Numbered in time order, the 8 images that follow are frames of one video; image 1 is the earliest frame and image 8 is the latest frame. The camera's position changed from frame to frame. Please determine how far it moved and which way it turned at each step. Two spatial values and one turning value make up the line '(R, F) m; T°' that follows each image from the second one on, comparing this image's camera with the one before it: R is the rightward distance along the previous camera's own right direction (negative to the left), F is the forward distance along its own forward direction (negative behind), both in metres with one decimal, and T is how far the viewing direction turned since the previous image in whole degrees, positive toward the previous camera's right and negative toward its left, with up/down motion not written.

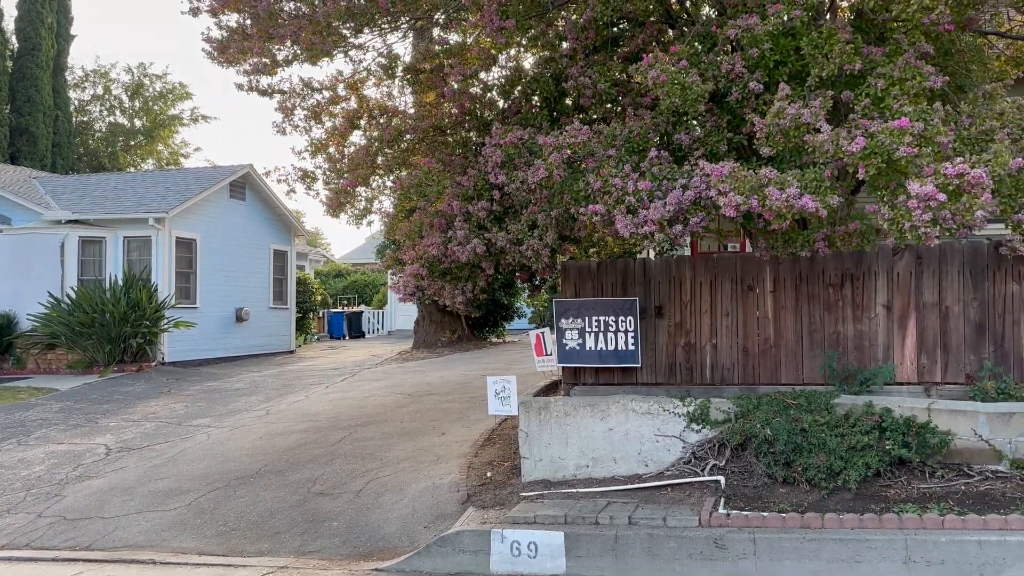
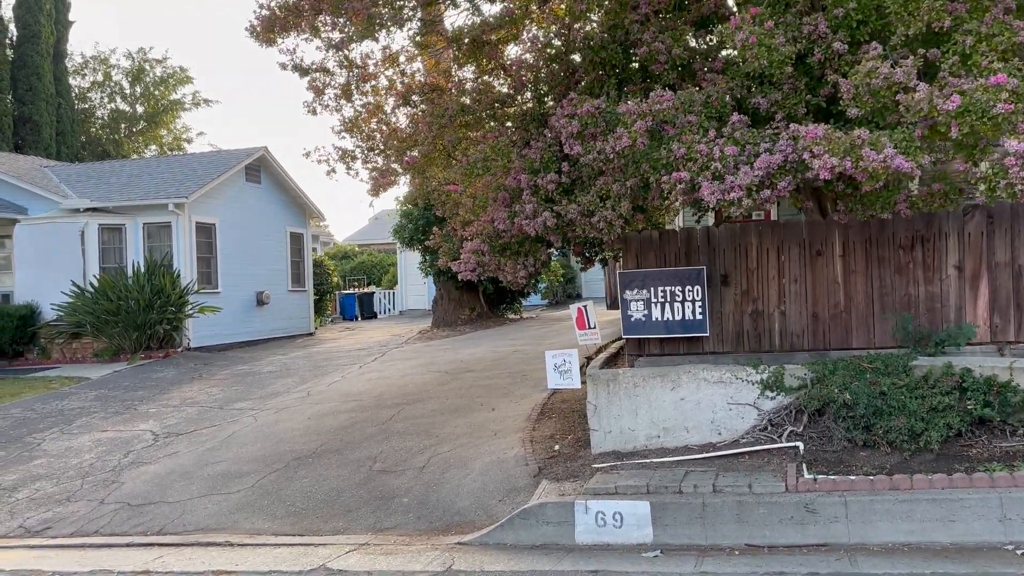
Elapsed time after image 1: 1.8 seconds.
(-0.6, 0.0) m; 0°
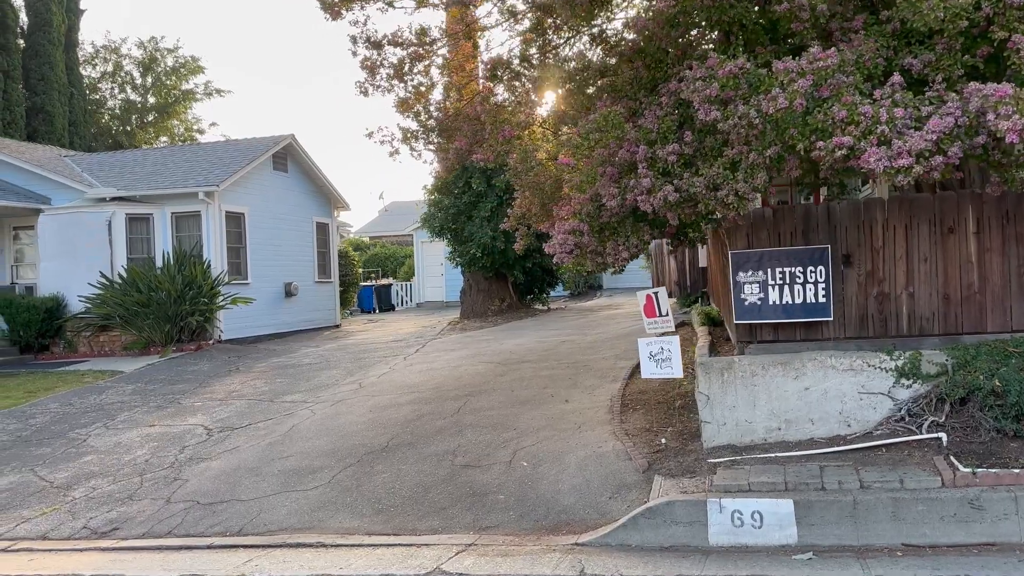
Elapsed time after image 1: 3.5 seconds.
(-0.9, +0.5) m; 0°
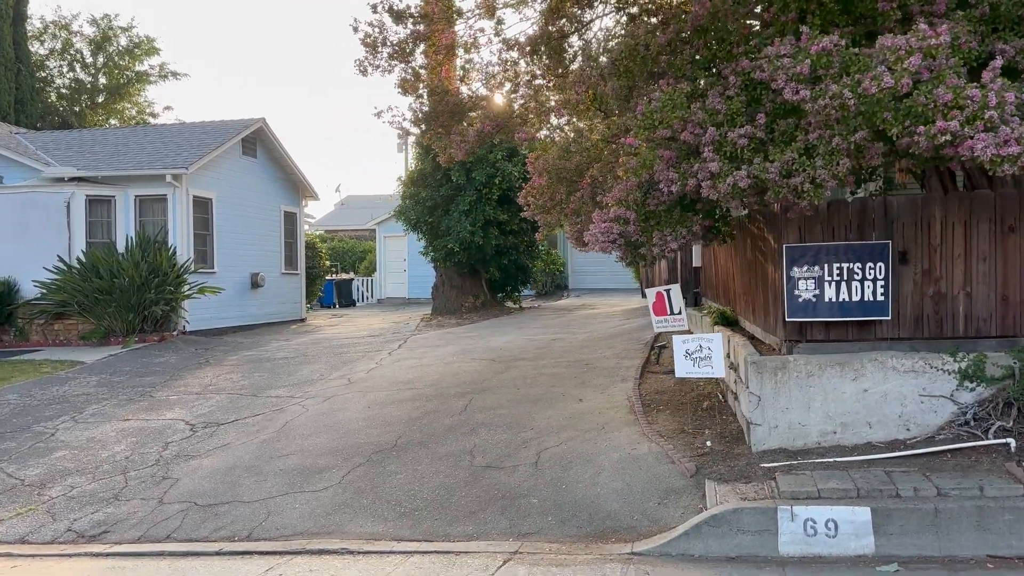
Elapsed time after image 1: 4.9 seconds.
(-0.7, +0.5) m; +4°
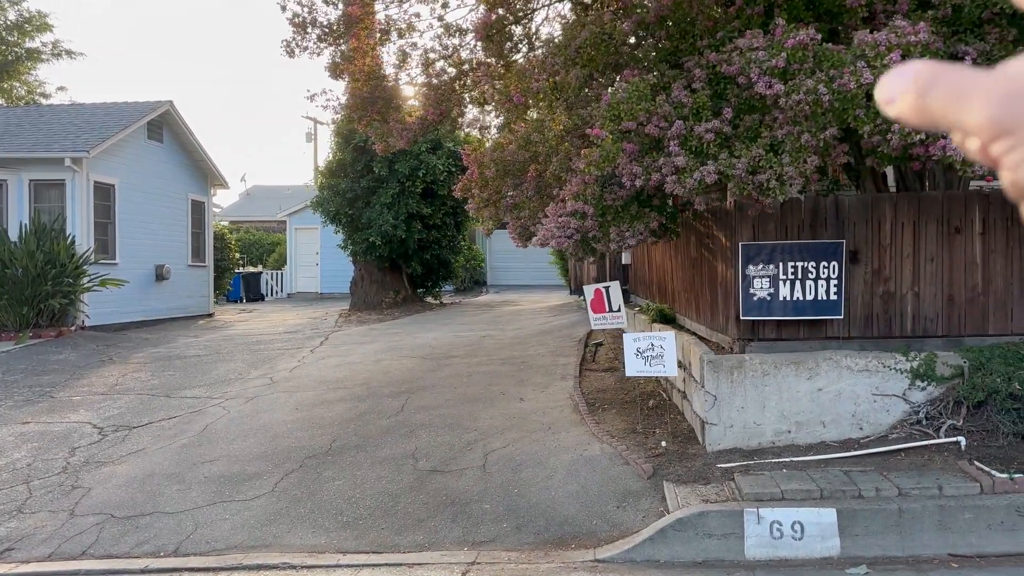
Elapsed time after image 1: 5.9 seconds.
(-0.3, +0.3) m; +6°
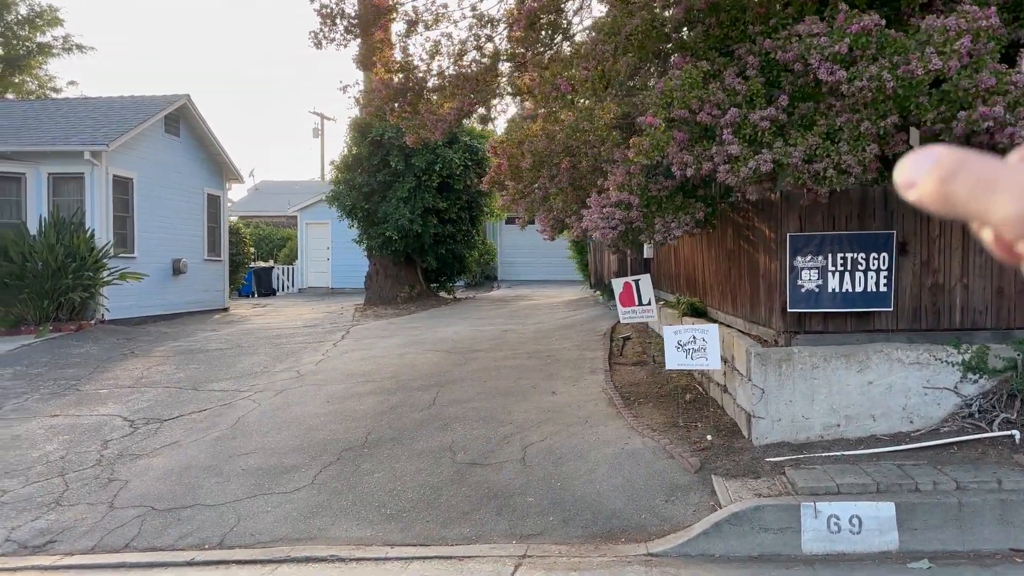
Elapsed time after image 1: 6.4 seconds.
(-0.3, +0.1) m; 0°
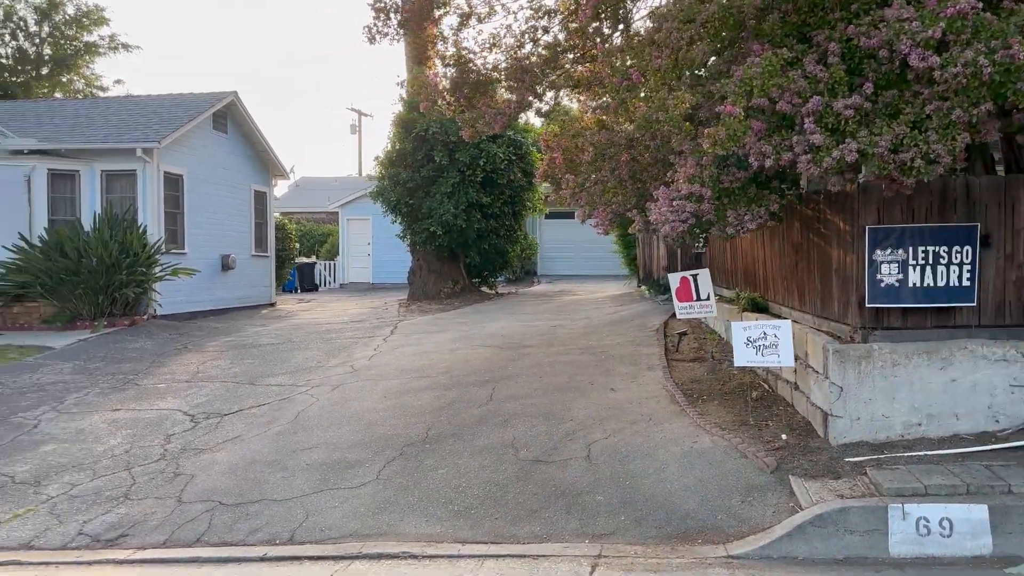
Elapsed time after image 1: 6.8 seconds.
(-0.3, +0.1) m; -2°
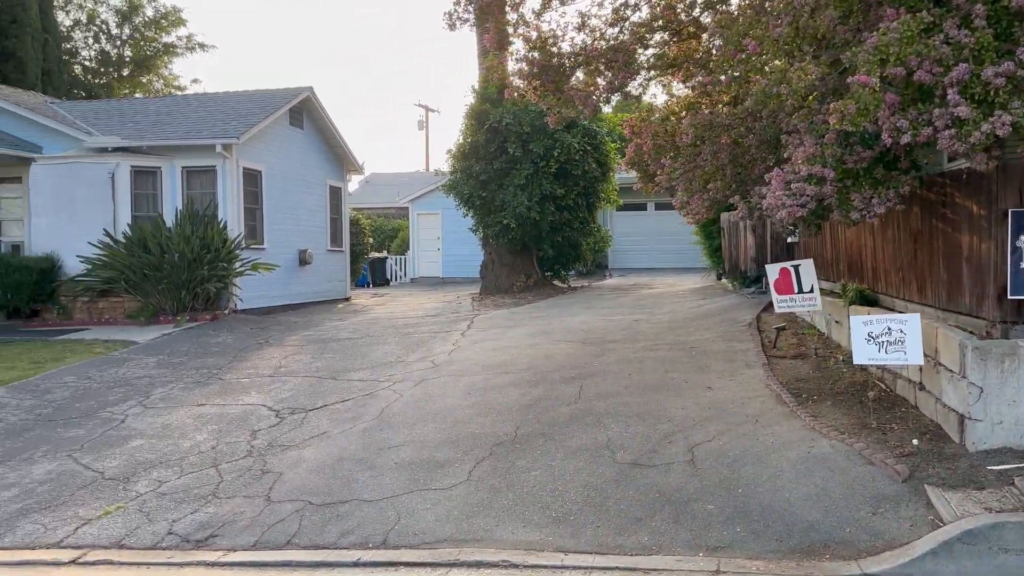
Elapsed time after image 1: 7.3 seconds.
(-0.3, +0.3) m; -4°
